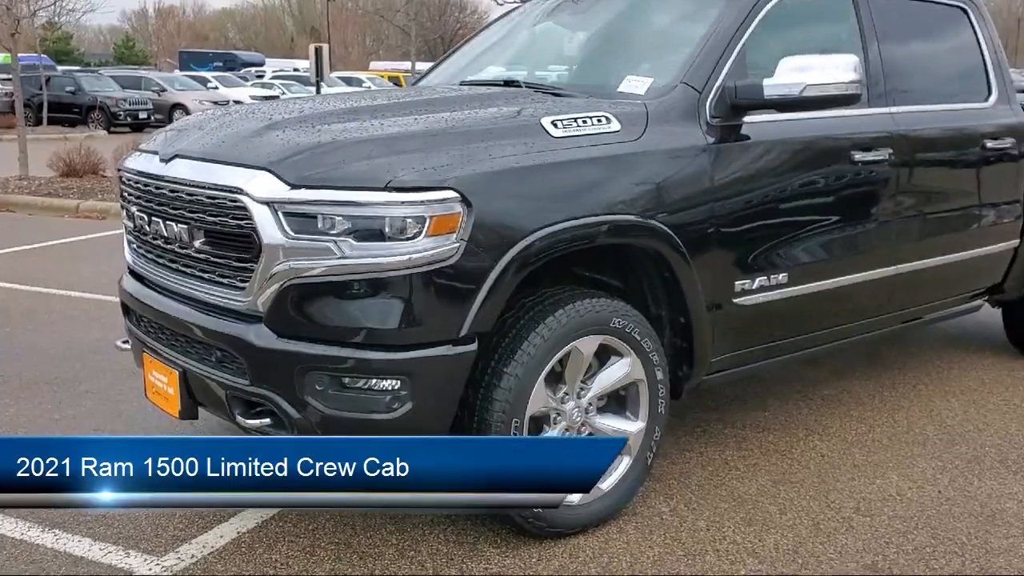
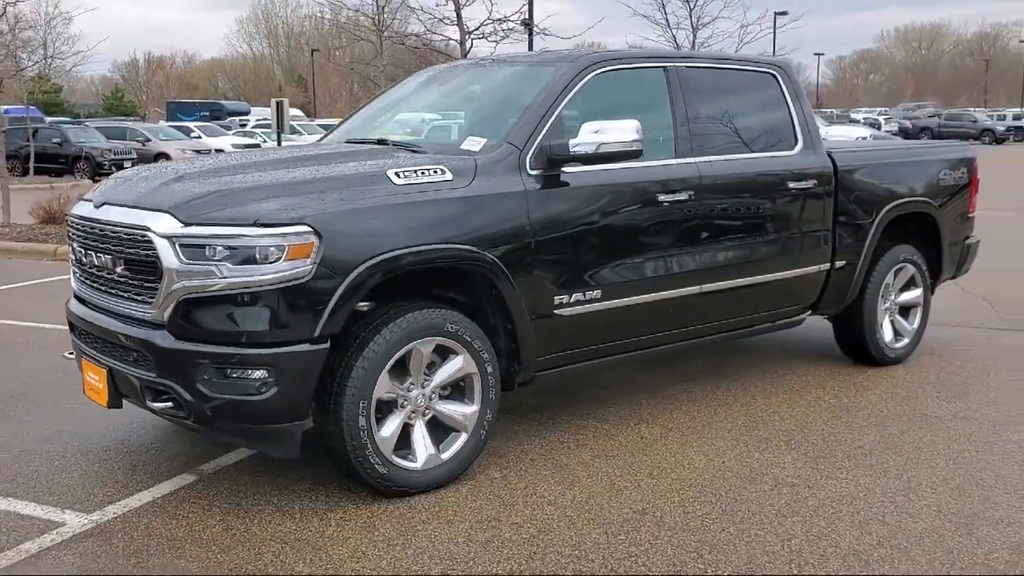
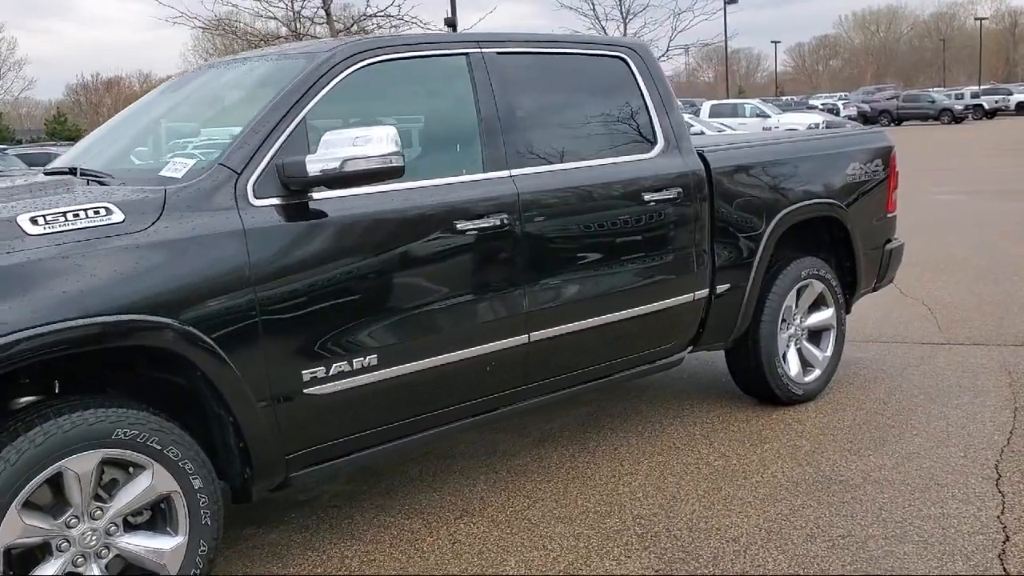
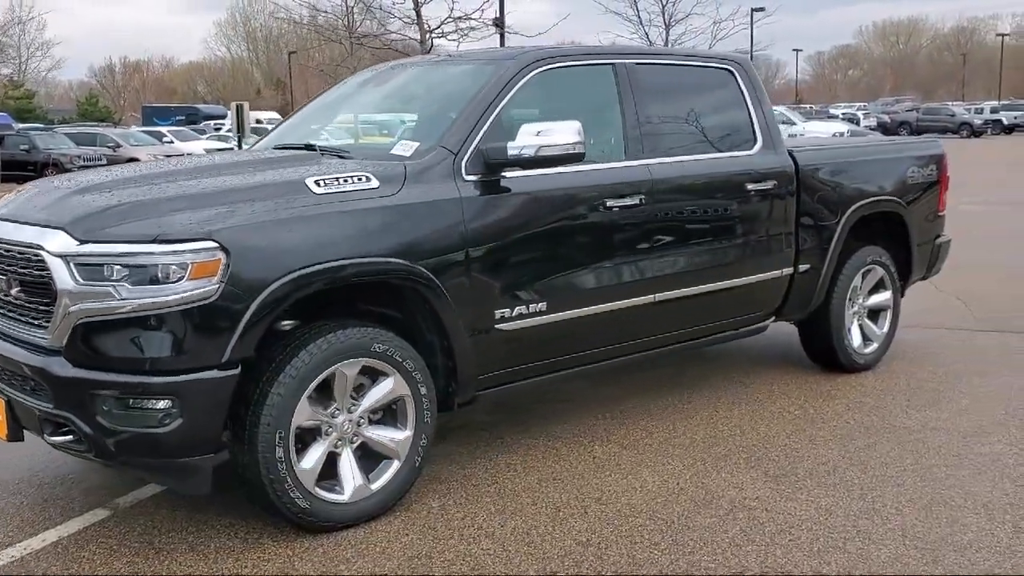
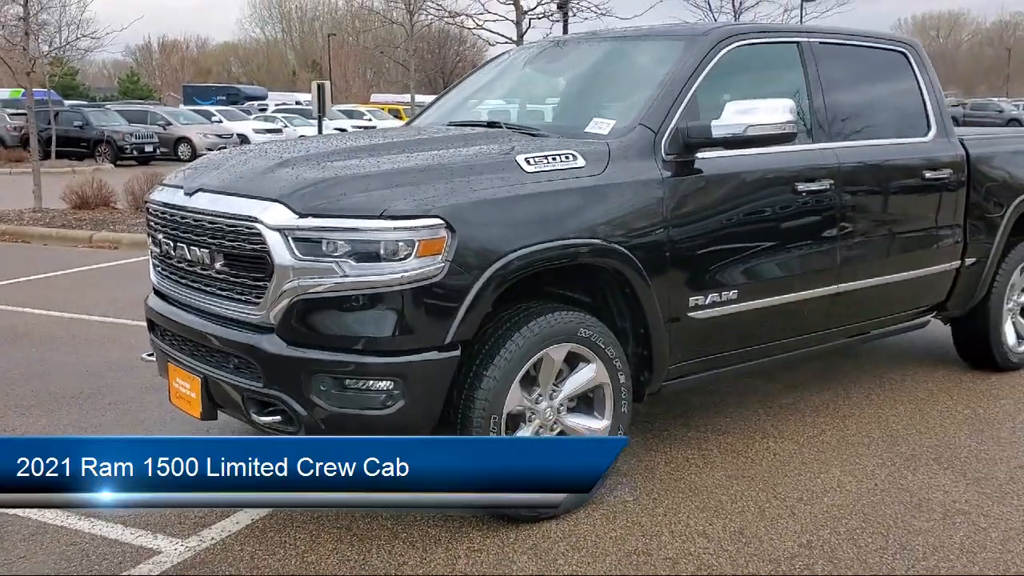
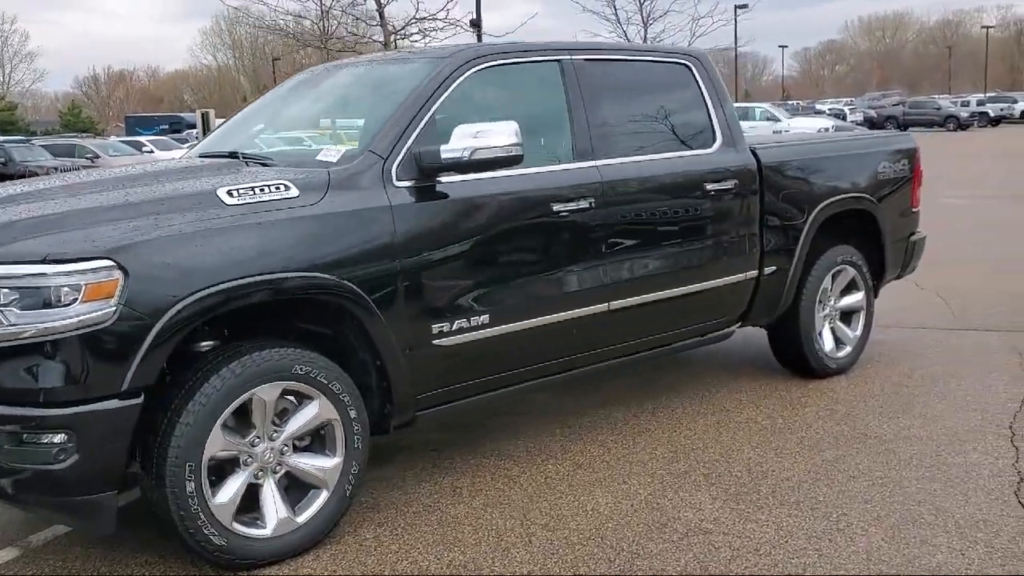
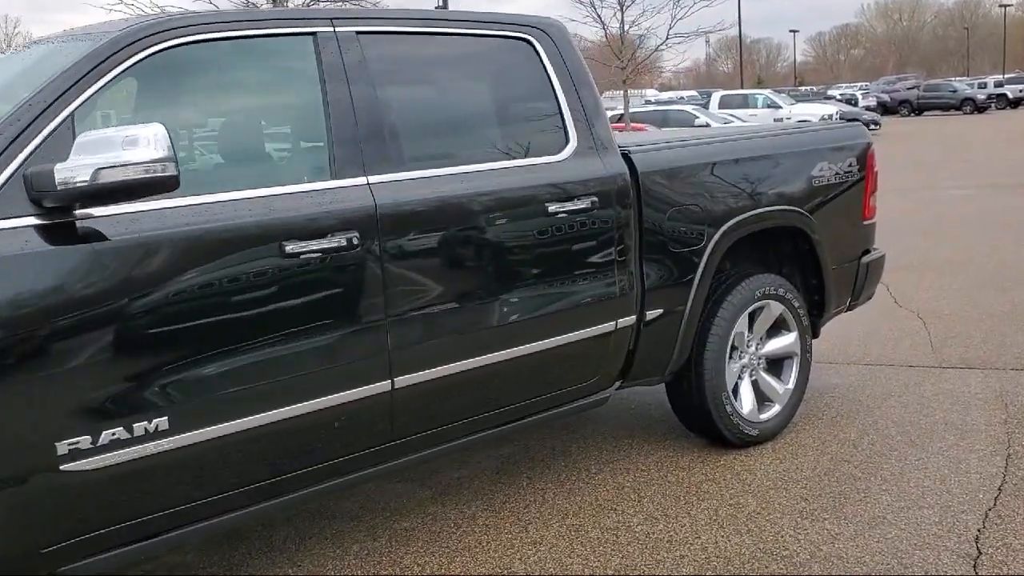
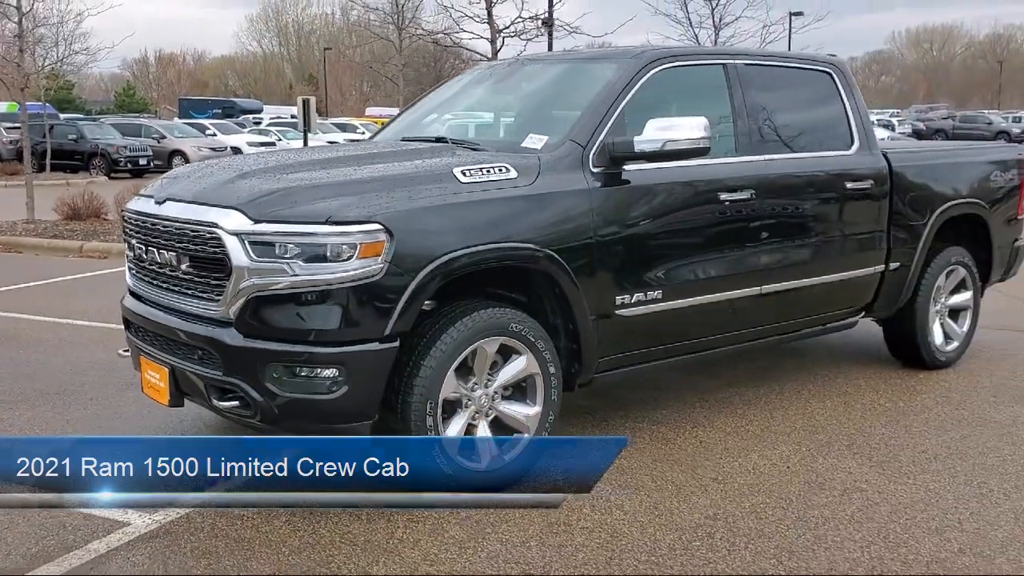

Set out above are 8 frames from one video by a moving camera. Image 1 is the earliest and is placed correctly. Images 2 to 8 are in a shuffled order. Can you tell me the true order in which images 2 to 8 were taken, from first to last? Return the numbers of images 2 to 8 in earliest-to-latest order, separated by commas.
5, 8, 2, 4, 6, 3, 7
